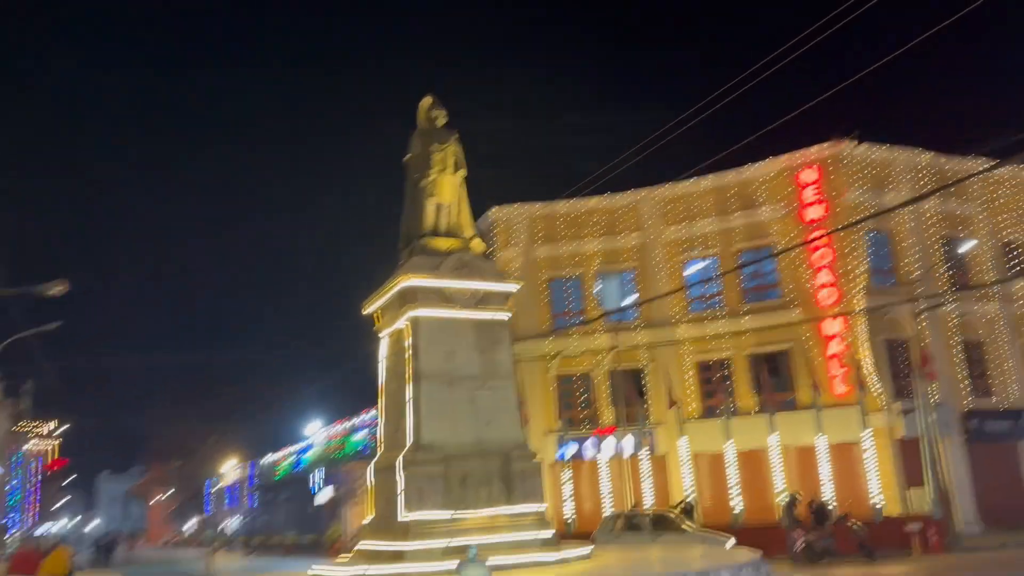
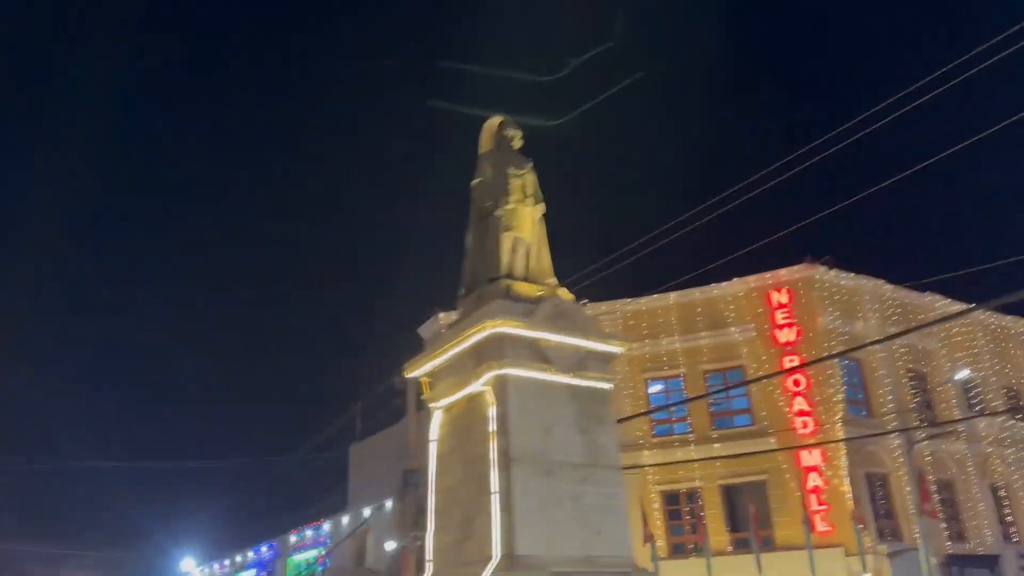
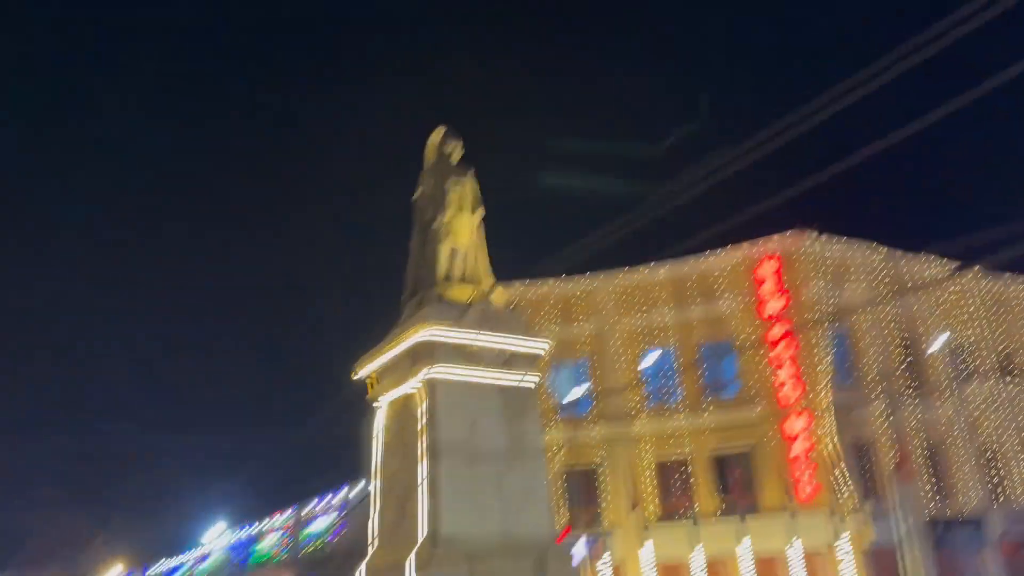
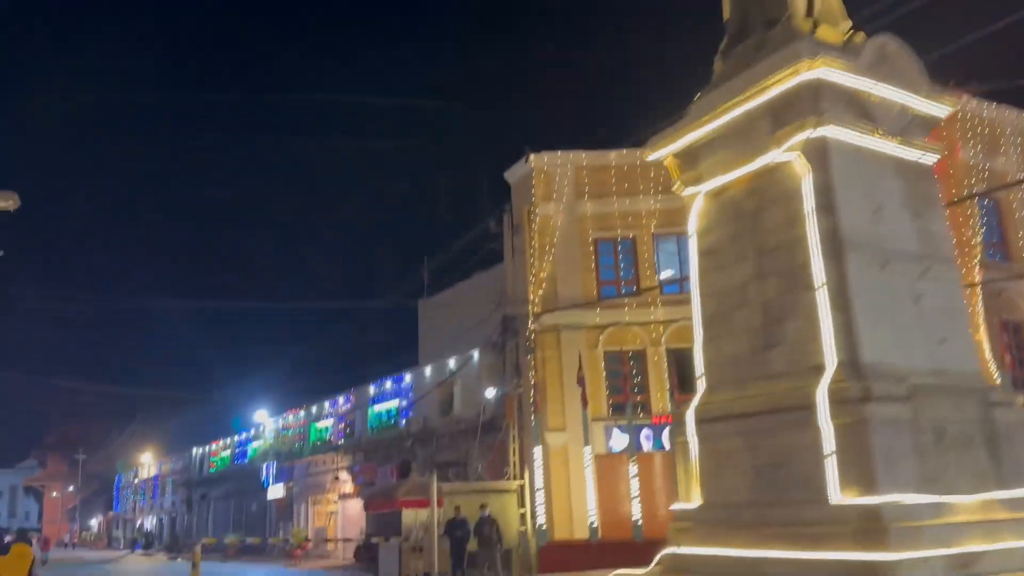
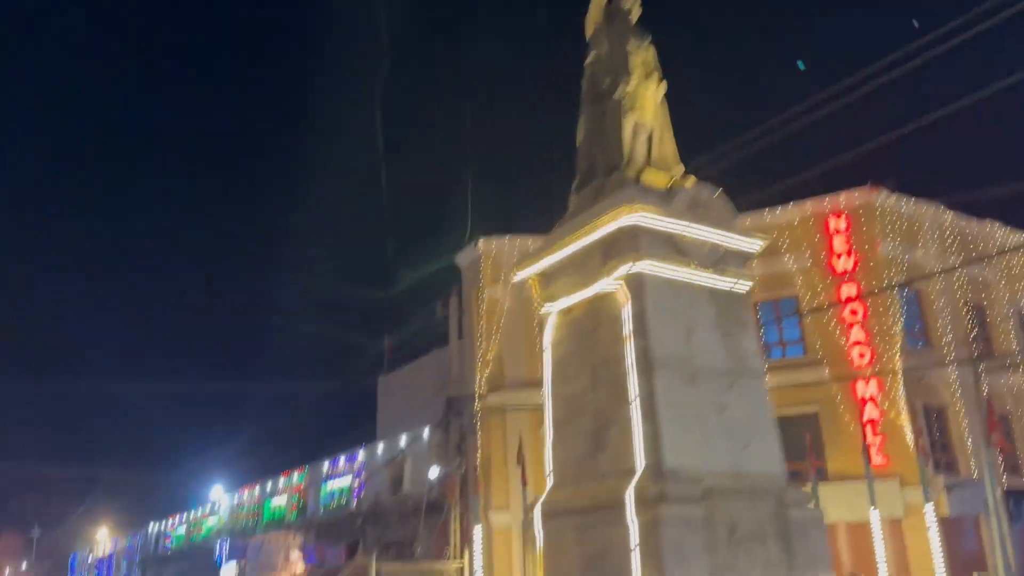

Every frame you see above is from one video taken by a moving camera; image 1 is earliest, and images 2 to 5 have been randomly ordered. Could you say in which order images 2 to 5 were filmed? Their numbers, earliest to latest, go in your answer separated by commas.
3, 2, 5, 4
